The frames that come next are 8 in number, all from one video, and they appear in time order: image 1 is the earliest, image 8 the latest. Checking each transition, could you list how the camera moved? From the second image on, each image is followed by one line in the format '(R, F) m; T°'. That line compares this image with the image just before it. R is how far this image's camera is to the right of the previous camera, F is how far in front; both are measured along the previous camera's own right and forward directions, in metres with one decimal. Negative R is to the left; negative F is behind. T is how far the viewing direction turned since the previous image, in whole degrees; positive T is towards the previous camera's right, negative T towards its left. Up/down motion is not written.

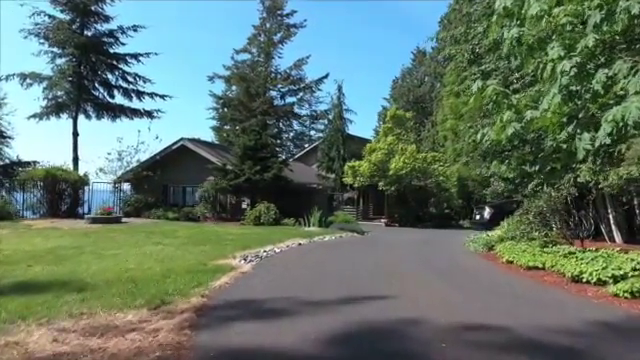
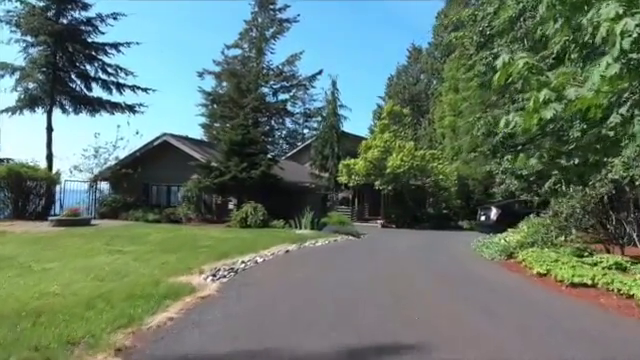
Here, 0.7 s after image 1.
(+0.1, +2.1) m; +1°
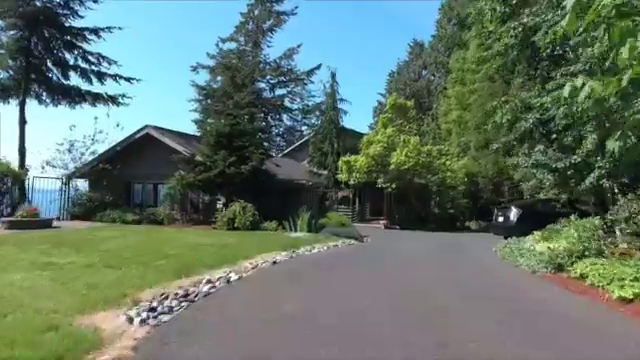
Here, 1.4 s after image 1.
(+0.1, +2.6) m; 0°
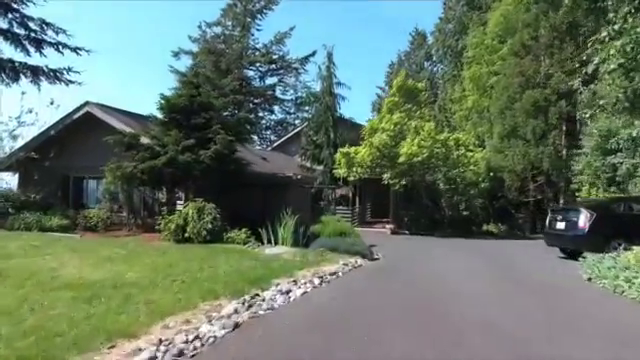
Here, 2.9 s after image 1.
(+0.2, +5.9) m; +1°
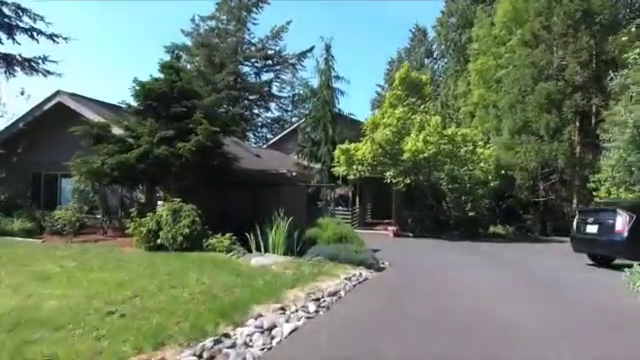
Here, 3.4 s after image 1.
(0.0, +1.9) m; 0°
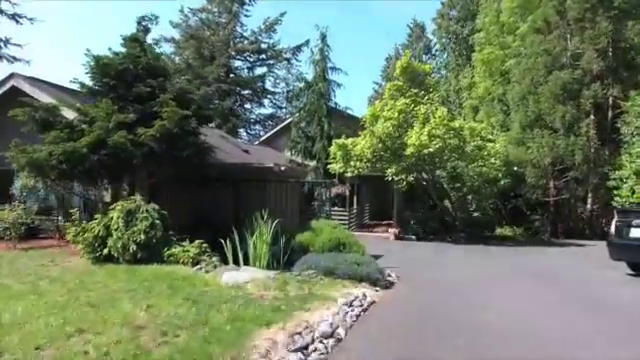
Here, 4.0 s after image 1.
(+0.1, +2.3) m; +1°
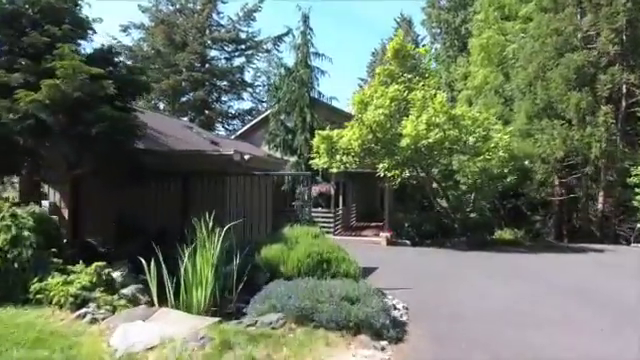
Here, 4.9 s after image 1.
(+0.2, +3.3) m; +2°
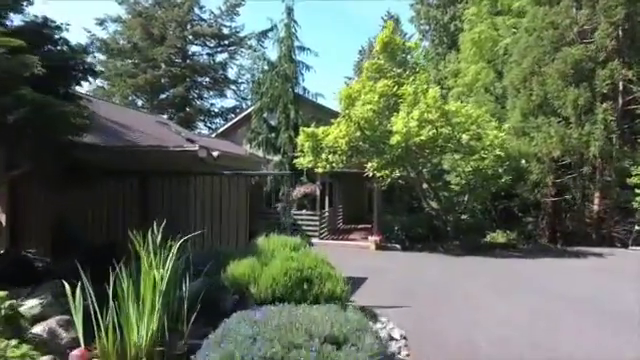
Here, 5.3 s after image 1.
(+0.1, +1.4) m; +2°
